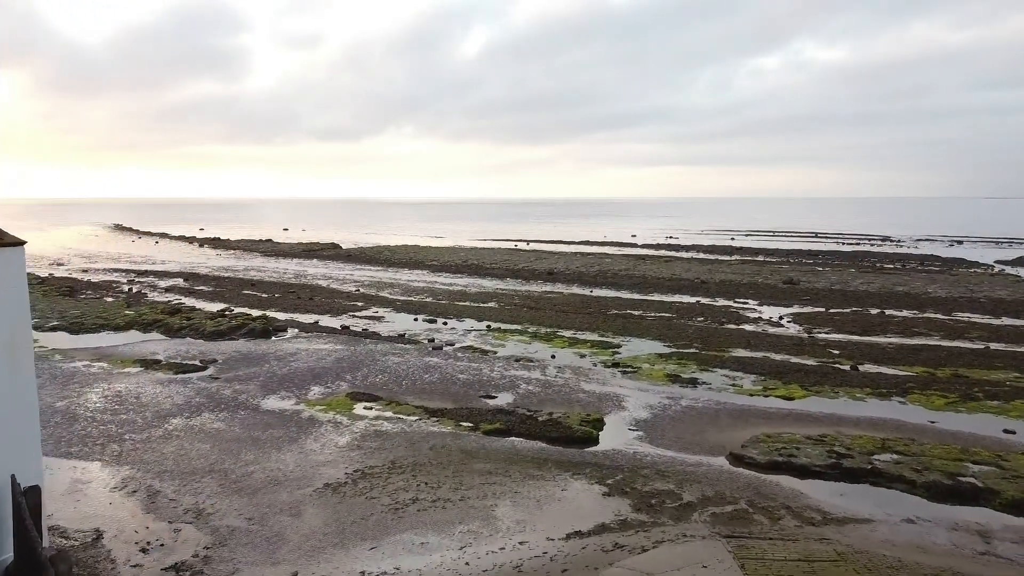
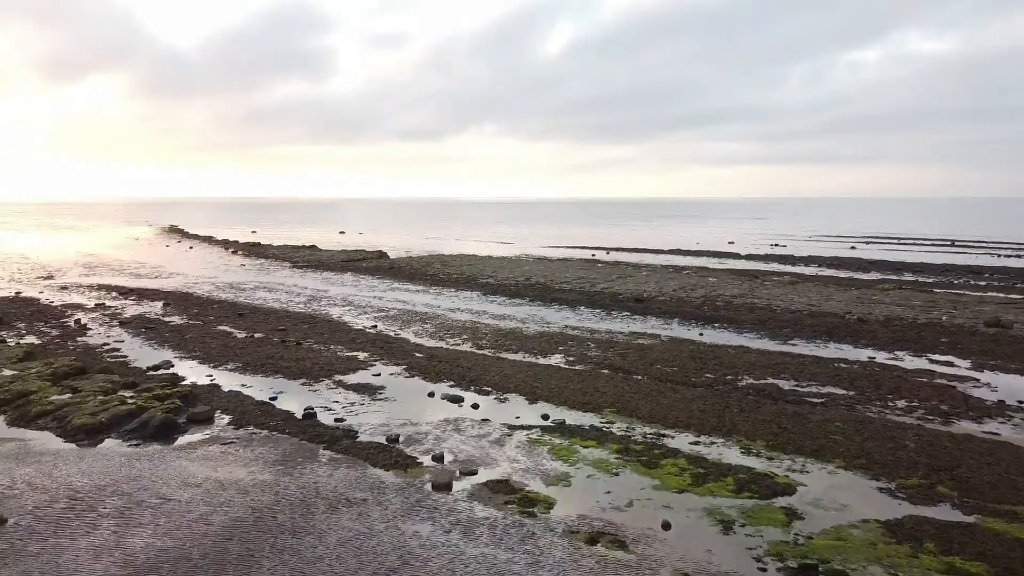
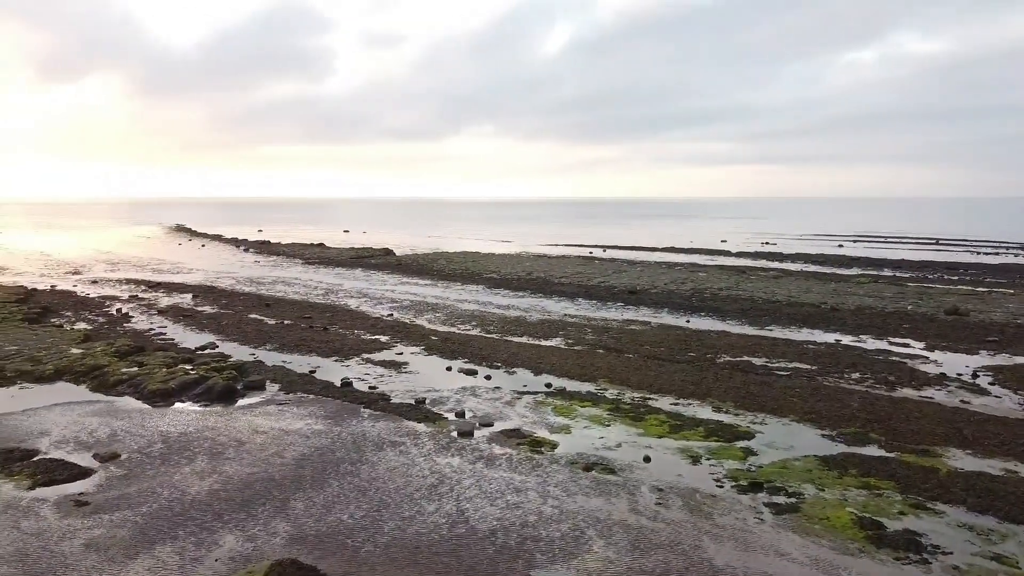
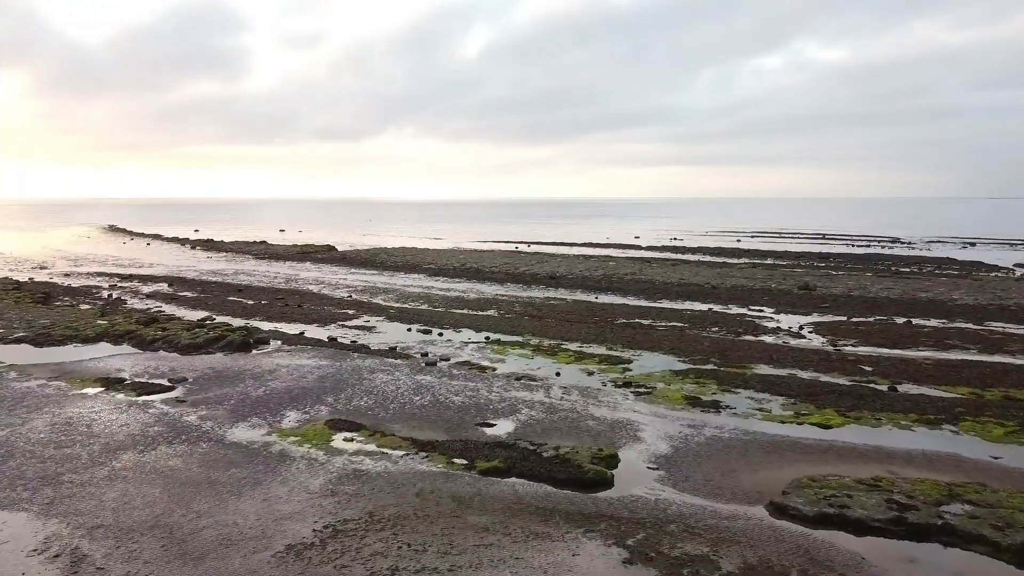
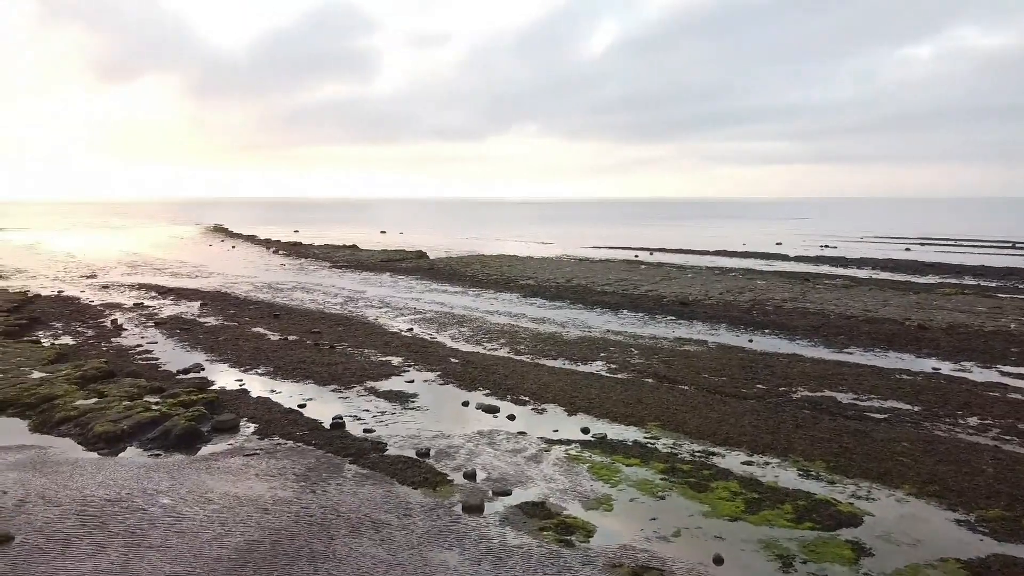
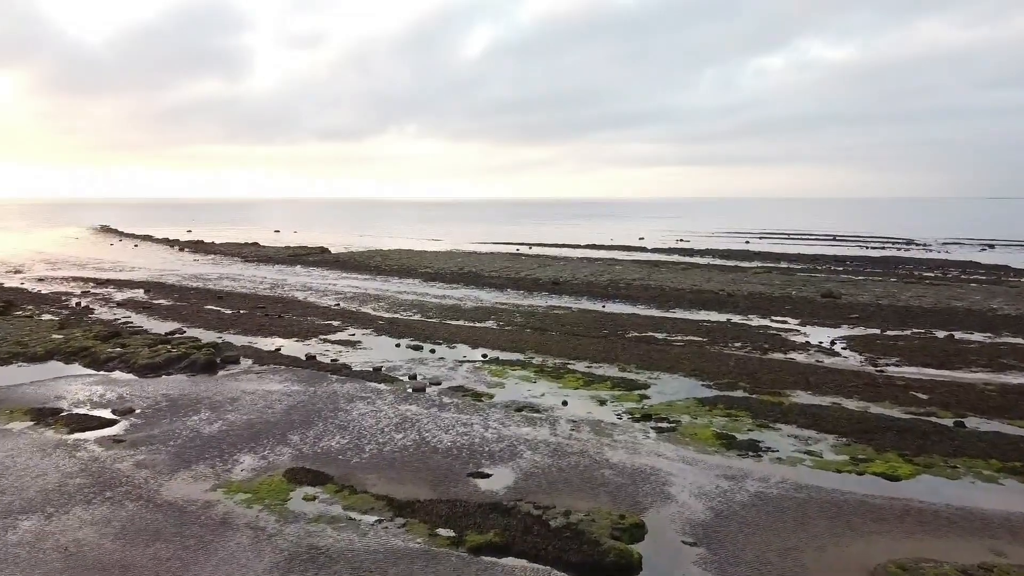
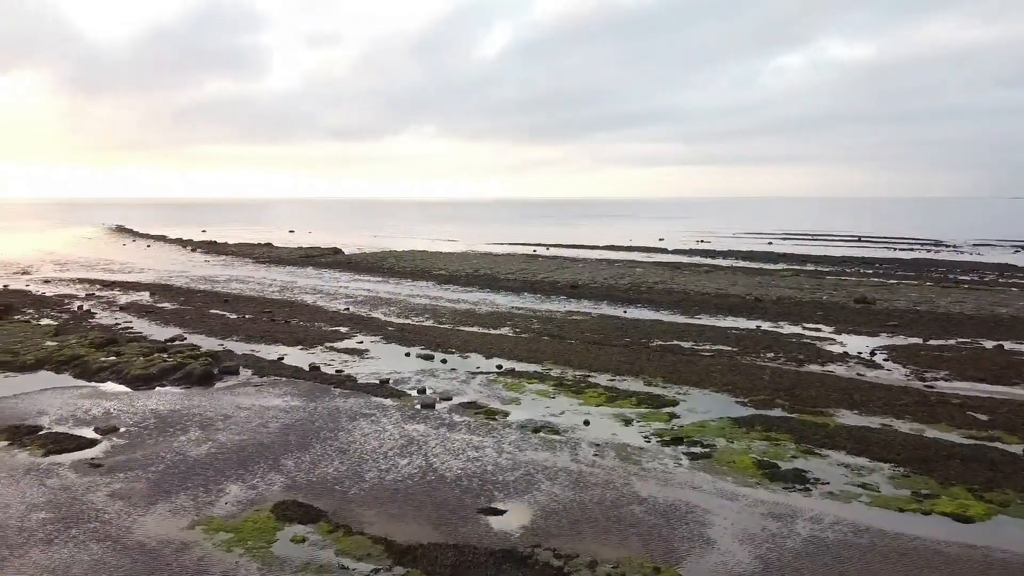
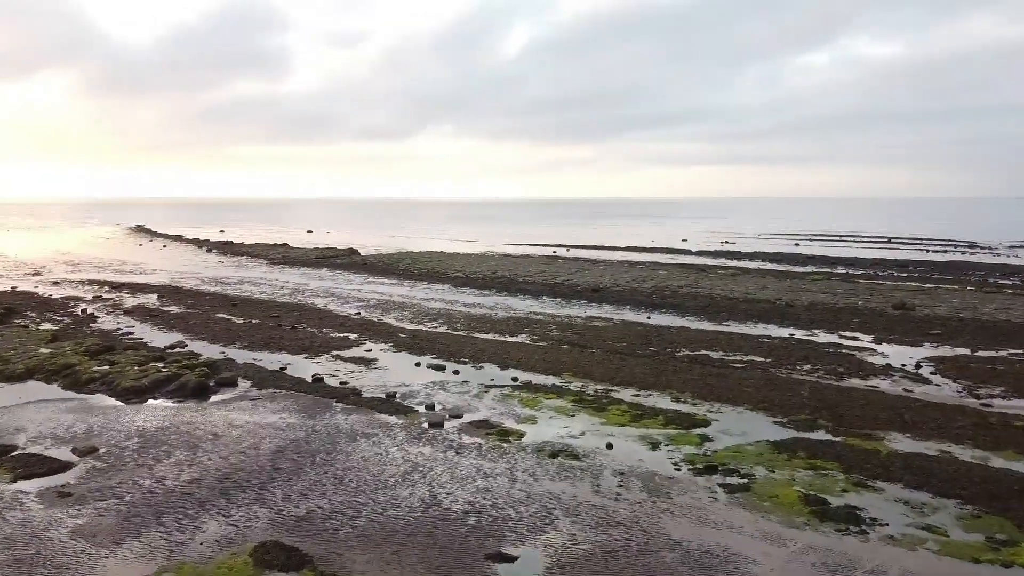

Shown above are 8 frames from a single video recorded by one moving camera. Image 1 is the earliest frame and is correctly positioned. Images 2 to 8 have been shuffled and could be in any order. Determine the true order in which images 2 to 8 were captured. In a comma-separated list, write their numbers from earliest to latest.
4, 6, 7, 8, 3, 2, 5
